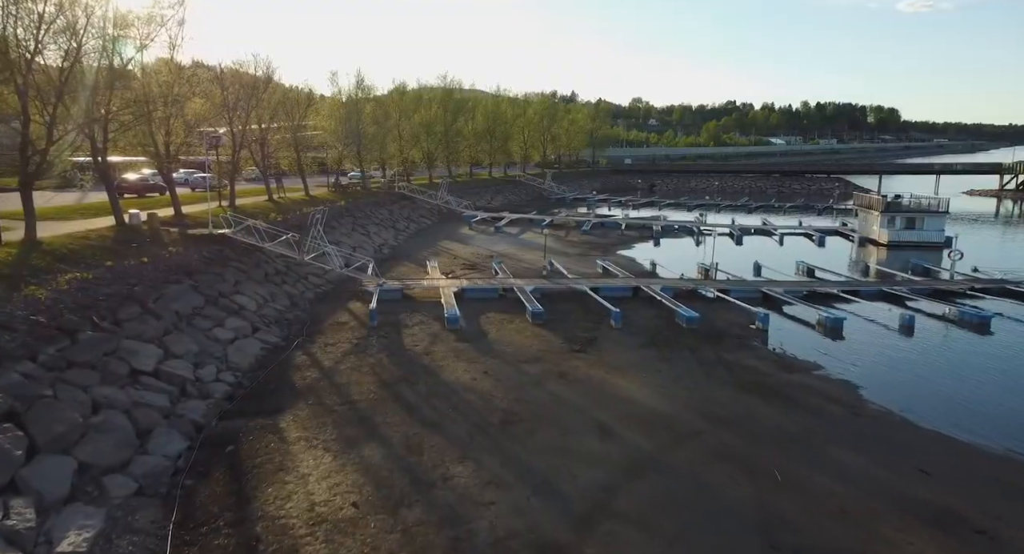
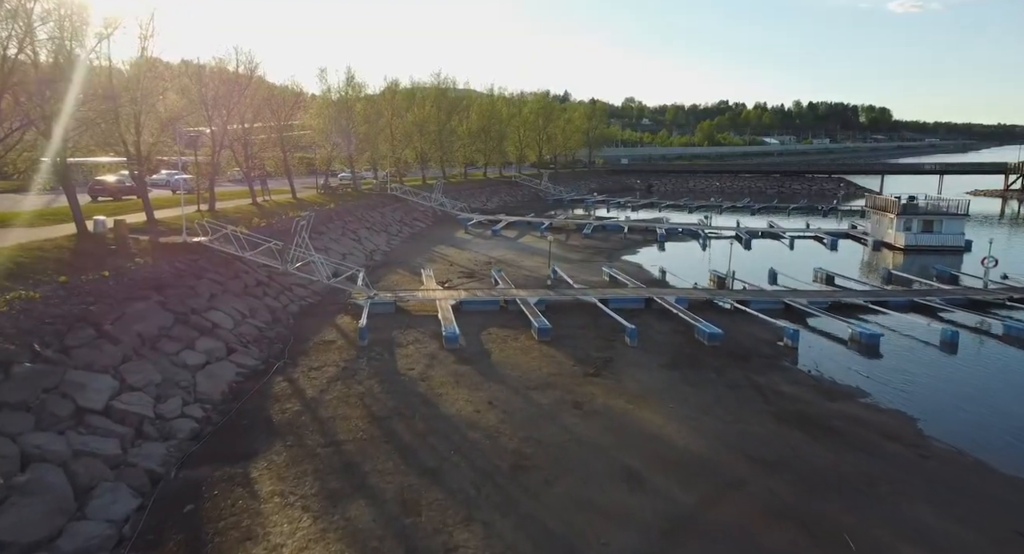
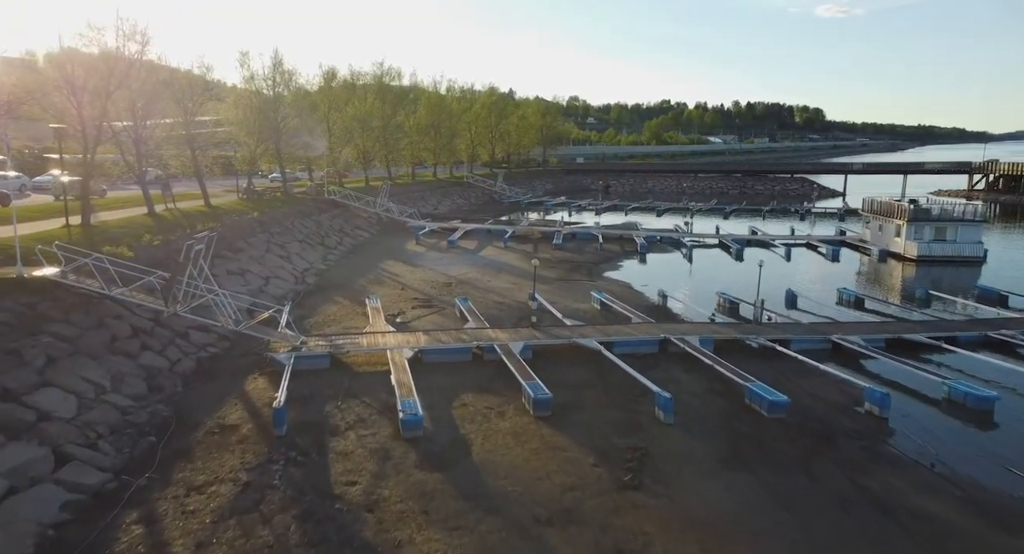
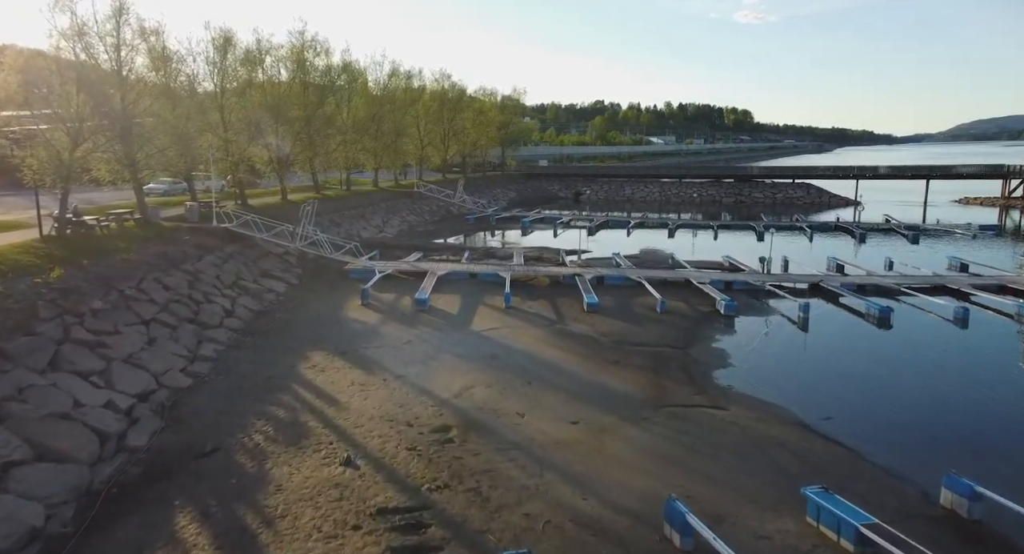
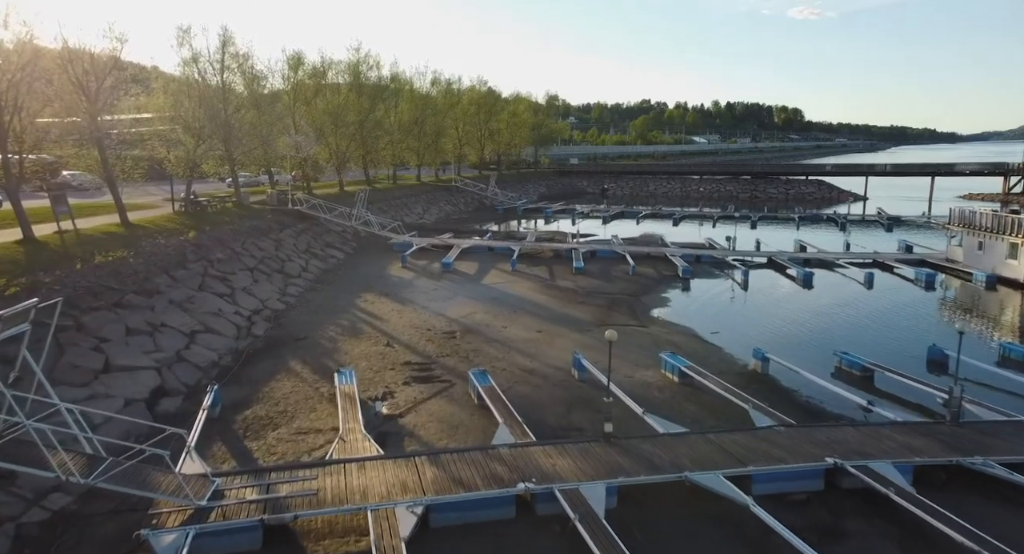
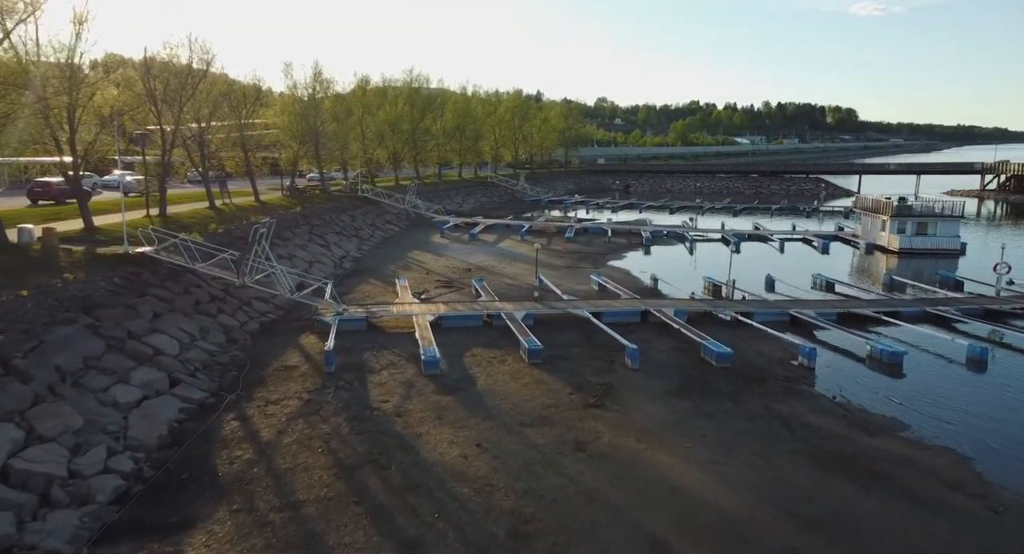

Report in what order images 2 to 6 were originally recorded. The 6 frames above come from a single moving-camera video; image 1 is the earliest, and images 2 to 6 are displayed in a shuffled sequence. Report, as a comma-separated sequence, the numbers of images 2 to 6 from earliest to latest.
2, 6, 3, 5, 4
